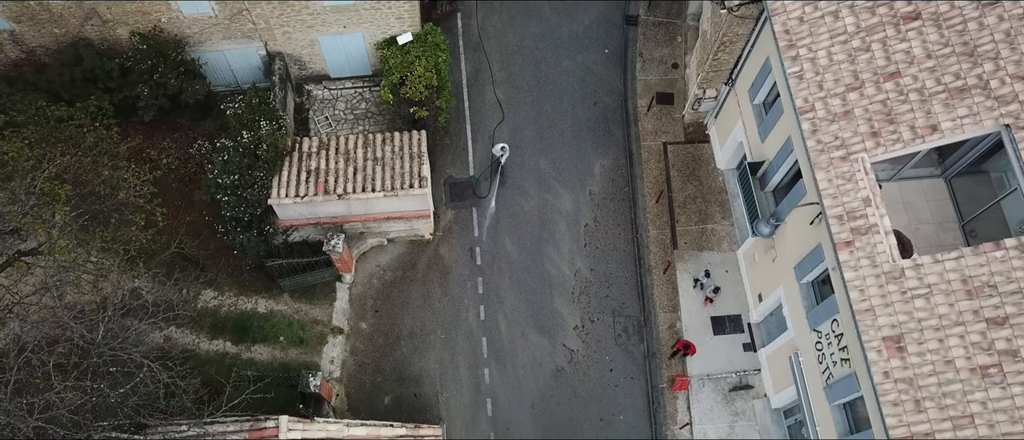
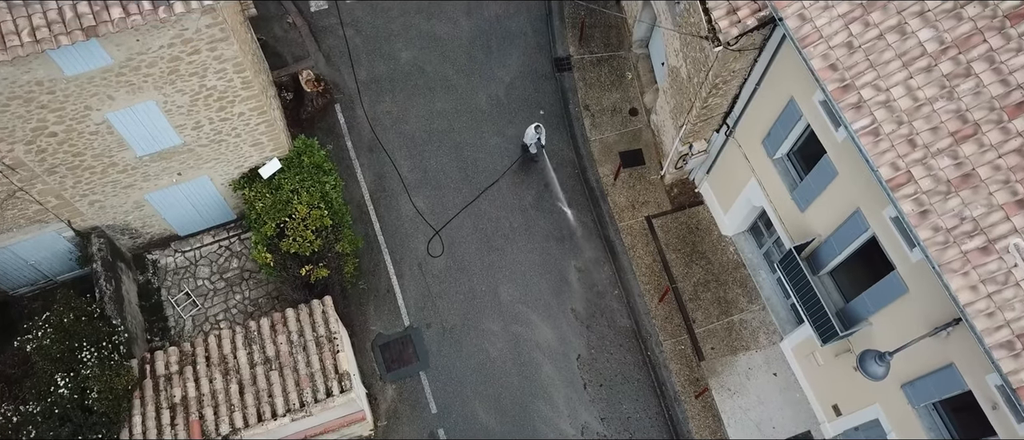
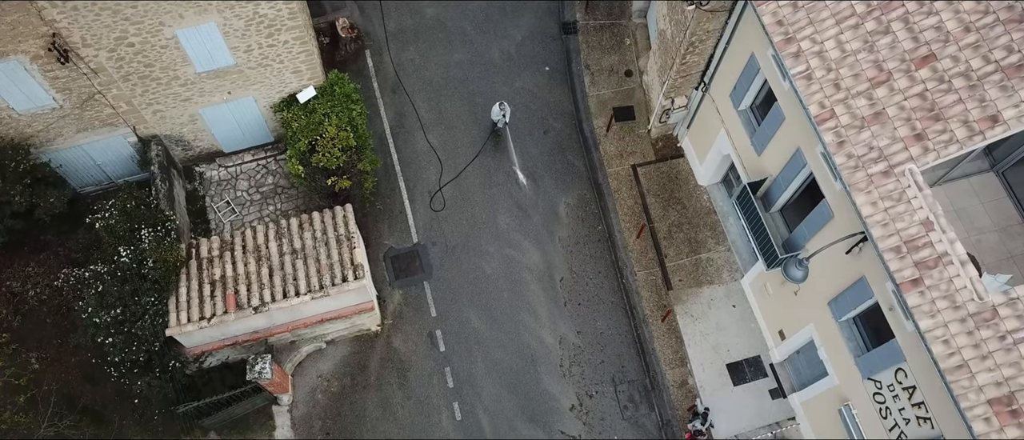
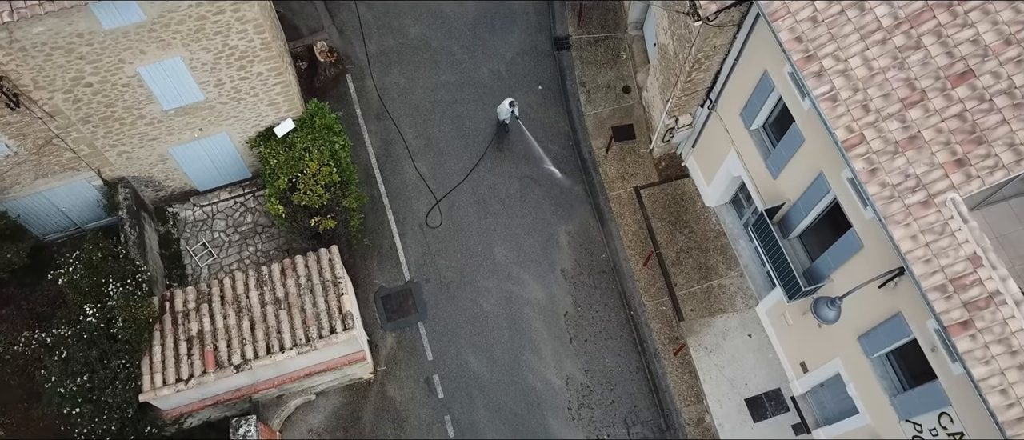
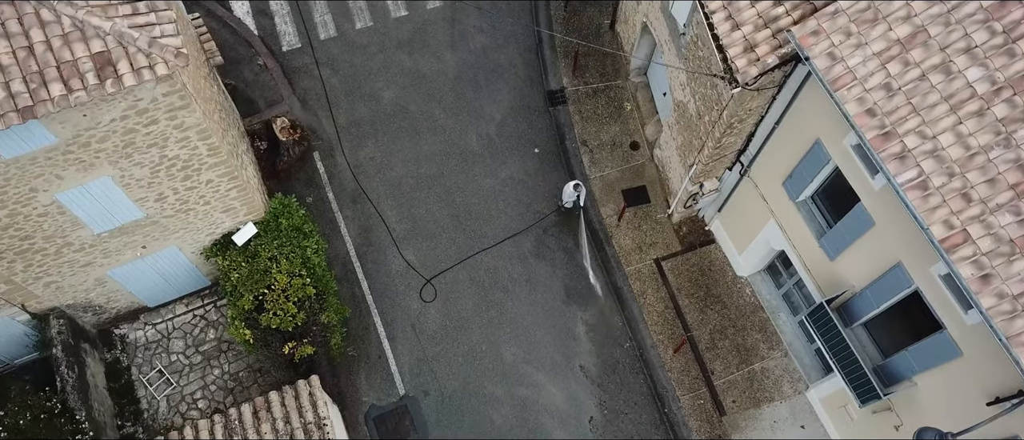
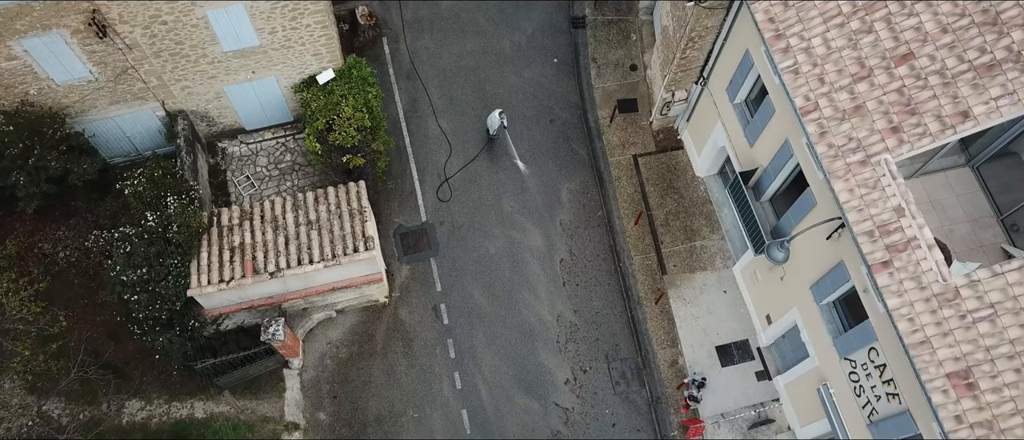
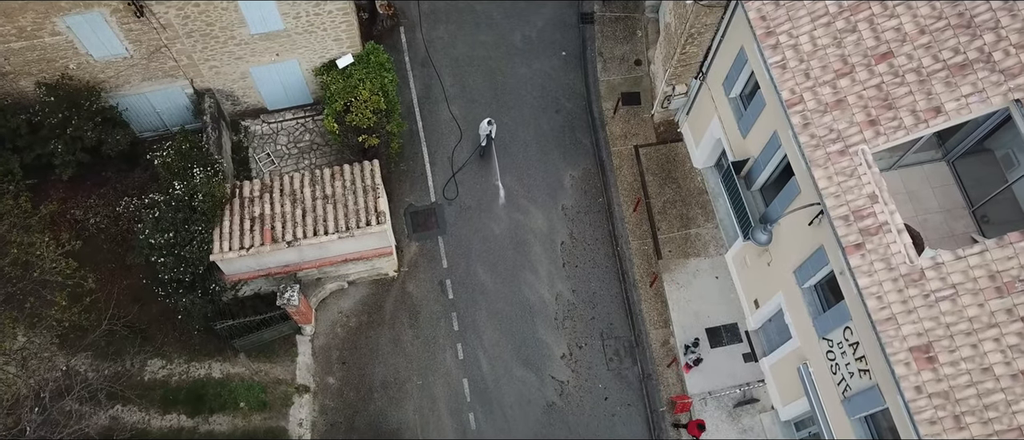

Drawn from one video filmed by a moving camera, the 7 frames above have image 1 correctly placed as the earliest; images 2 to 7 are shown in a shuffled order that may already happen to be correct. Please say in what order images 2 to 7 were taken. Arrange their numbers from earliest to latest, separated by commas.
7, 6, 3, 4, 2, 5
